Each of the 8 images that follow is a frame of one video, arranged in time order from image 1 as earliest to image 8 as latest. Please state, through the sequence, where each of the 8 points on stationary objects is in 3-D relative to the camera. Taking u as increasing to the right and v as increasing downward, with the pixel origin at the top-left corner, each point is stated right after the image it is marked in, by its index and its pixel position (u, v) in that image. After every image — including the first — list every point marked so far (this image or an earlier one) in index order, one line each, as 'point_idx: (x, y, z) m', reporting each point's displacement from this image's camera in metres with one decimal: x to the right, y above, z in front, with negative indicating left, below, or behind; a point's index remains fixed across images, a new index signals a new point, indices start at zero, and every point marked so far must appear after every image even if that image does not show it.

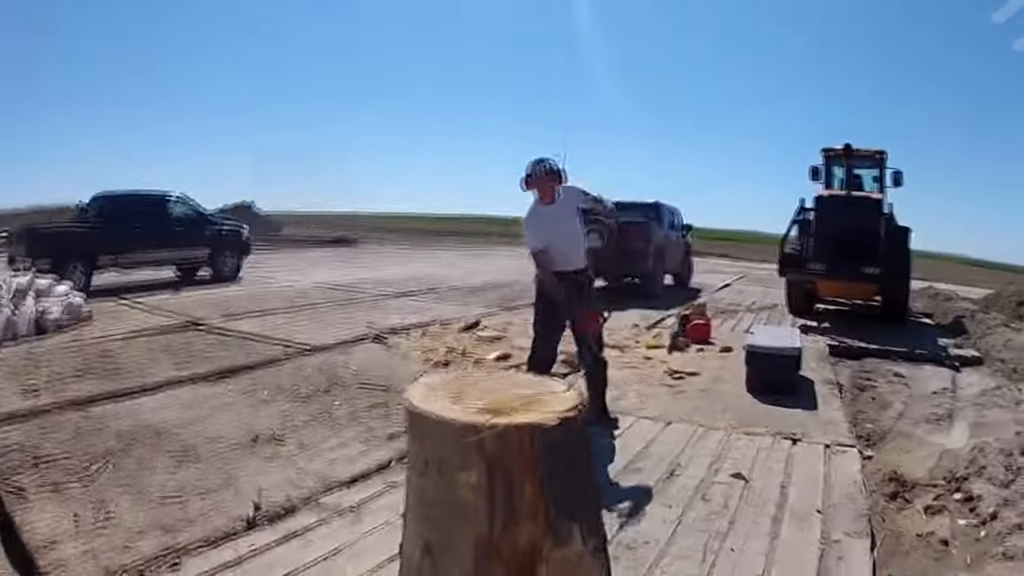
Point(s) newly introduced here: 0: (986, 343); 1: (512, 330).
0: (+8.2, -0.9, +14.1) m
1: (0.0, -0.5, +10.9) m
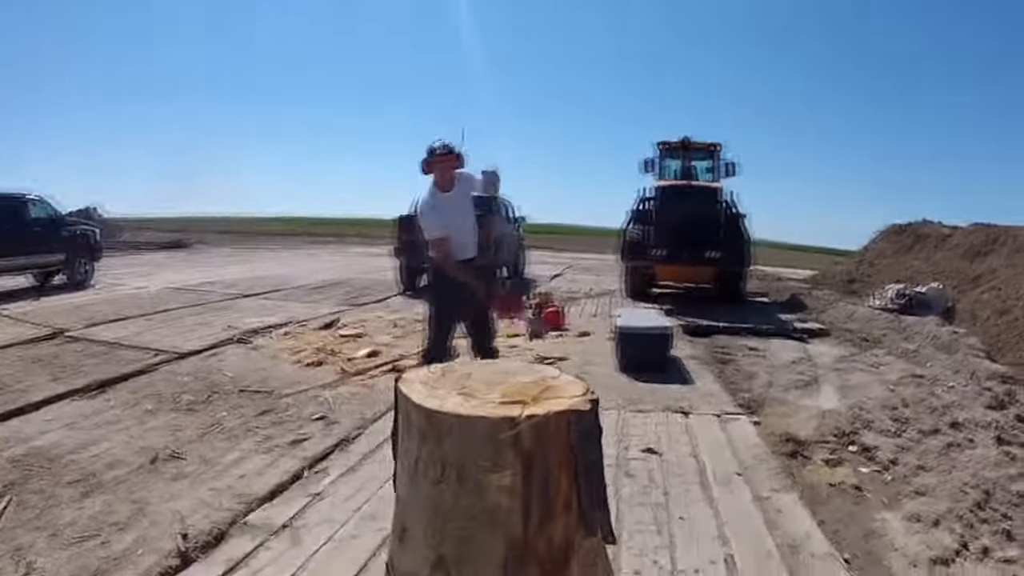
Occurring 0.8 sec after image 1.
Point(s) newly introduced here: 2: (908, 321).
0: (+5.8, -0.5, +15.2) m
1: (-1.6, -0.4, +10.4) m
2: (+6.4, -0.6, +13.3) m
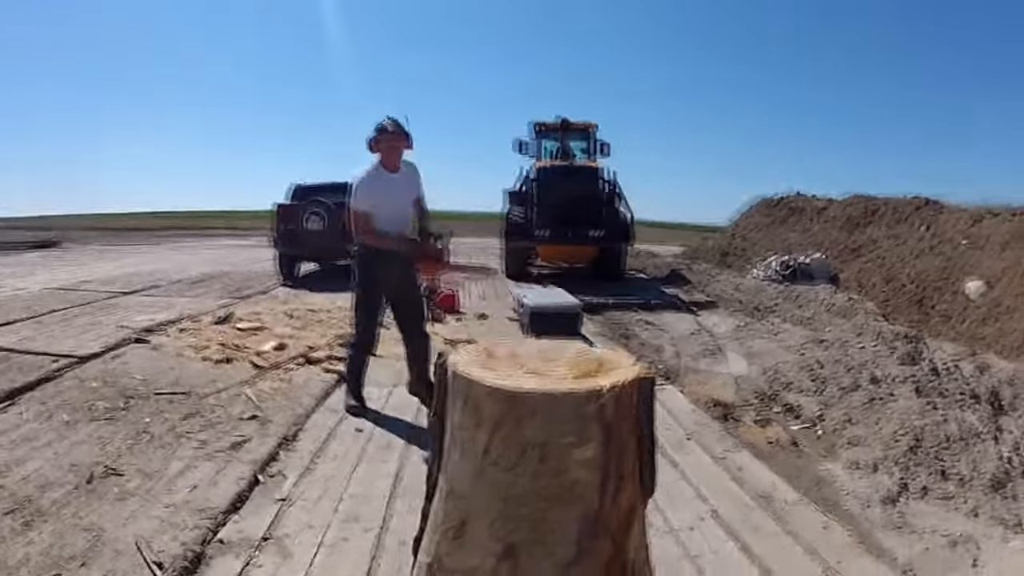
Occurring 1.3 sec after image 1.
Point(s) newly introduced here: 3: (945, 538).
0: (+3.9, 0.0, +15.7) m
1: (-2.7, -0.3, +9.9) m
2: (+4.8, 0.0, +13.9) m
3: (+2.1, -1.2, +4.1) m
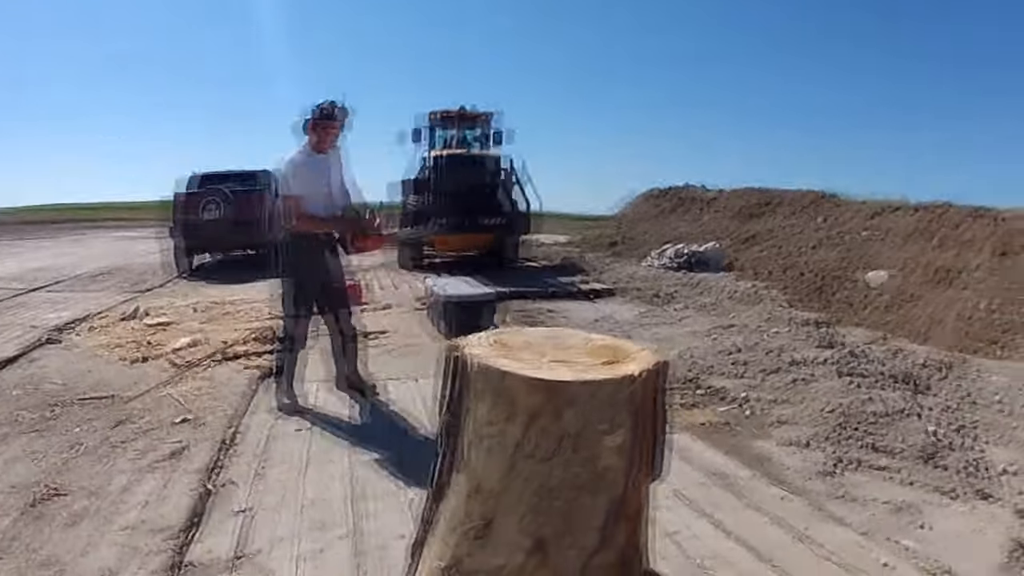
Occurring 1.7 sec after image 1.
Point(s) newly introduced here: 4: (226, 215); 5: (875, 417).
0: (+2.0, +0.3, +16.0) m
1: (-3.6, -0.2, +9.3) m
2: (+3.2, +0.2, +14.3) m
3: (+1.9, -1.1, +4.2) m
4: (-4.7, +1.2, +13.3) m
5: (+2.4, -0.9, +5.5) m
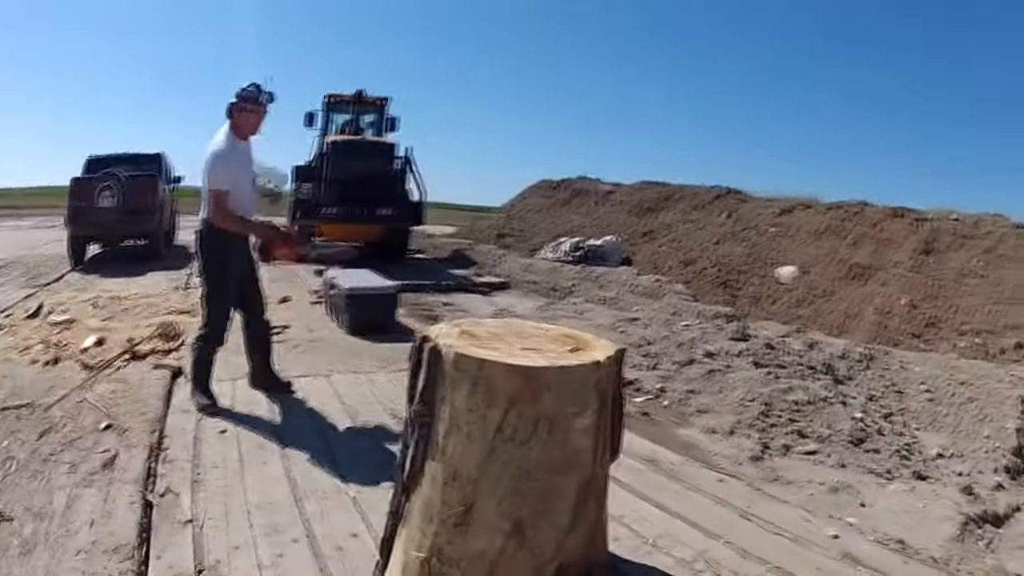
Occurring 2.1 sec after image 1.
0: (+0.1, +0.4, +16.0) m
1: (-4.5, -0.2, +8.6) m
2: (+1.5, +0.3, +14.5) m
3: (+1.7, -1.0, +4.4) m
4: (-6.2, +1.3, +12.4) m
5: (+2.0, -0.8, +5.8) m
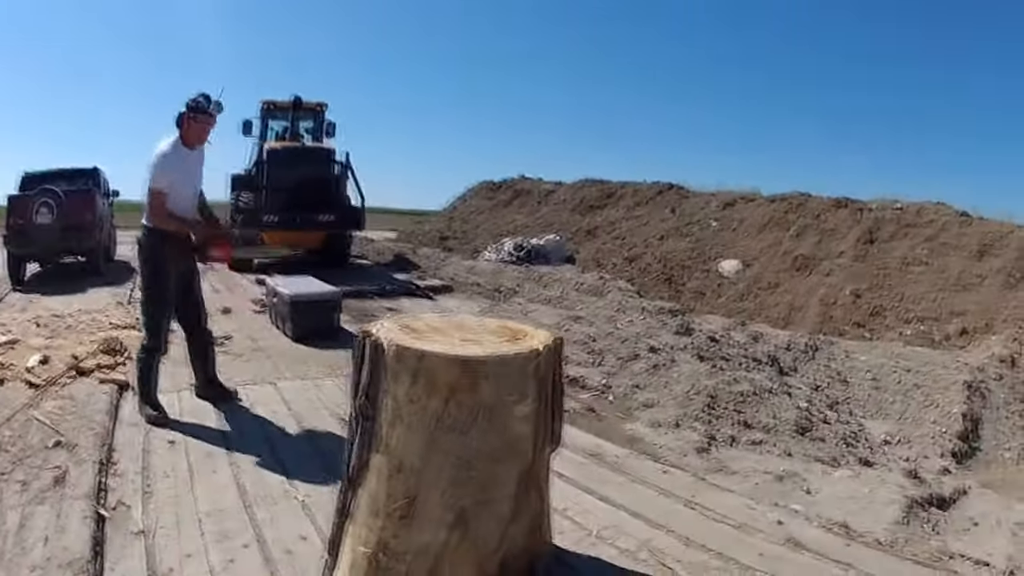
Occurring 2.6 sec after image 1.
0: (-0.5, +0.3, +16.1) m
1: (-4.9, -0.3, +8.5) m
2: (+0.9, +0.3, +14.6) m
3: (+1.4, -1.0, +4.5) m
4: (-6.7, +1.0, +12.2) m
5: (+1.7, -0.8, +5.8) m
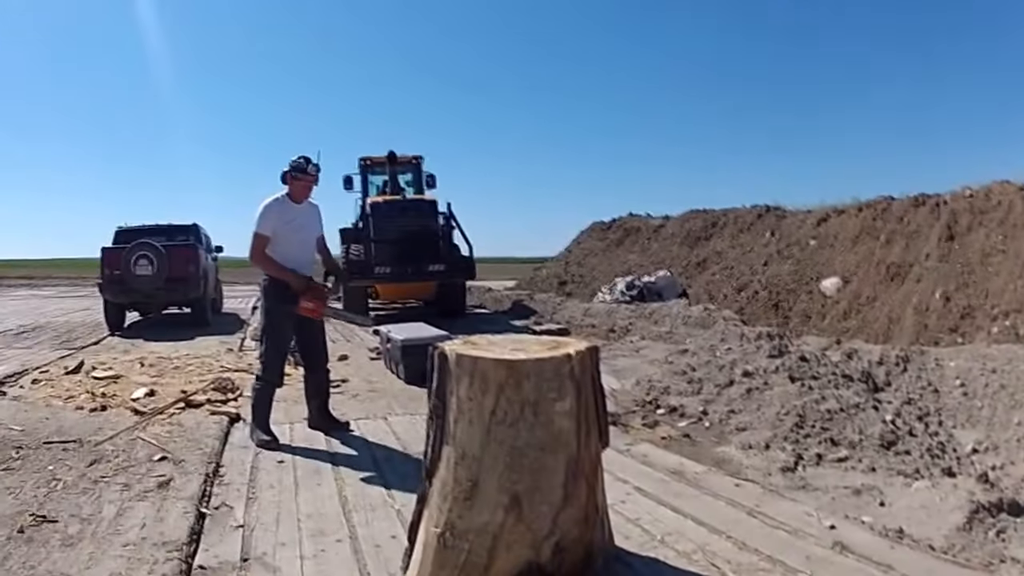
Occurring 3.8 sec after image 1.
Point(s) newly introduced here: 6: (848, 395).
0: (+1.1, -0.4, +16.2) m
1: (-4.1, -0.8, +9.2) m
2: (+2.4, -0.3, +14.6) m
3: (+1.8, -1.1, +4.4) m
4: (-5.5, +0.3, +13.2) m
5: (+2.2, -0.9, +5.8) m
6: (+2.4, -0.8, +6.1) m
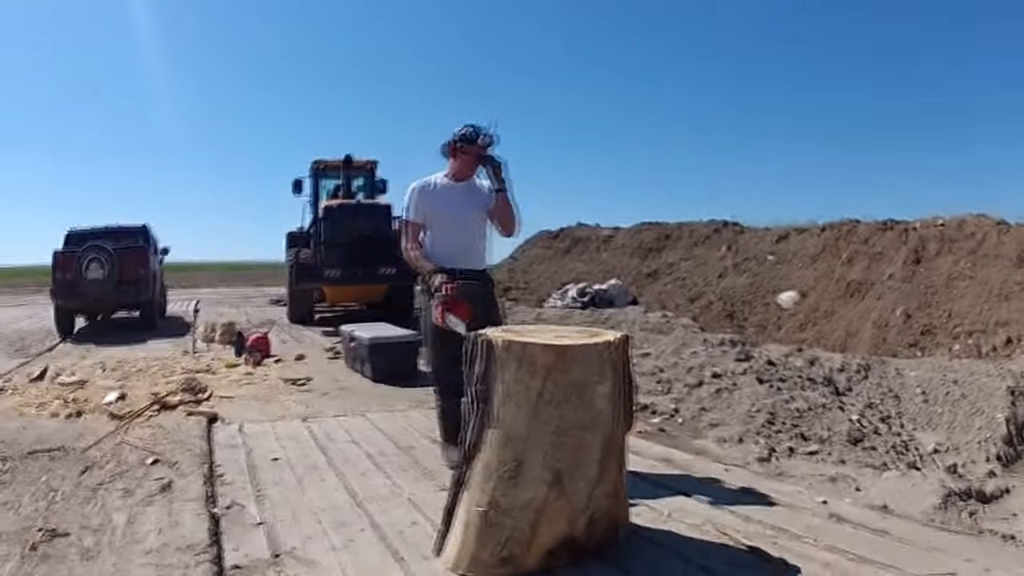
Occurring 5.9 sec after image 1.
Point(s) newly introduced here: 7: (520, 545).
0: (+0.2, -0.5, +16.4) m
1: (-4.5, -0.8, +8.9) m
2: (+1.6, -0.5, +14.9) m
3: (+1.7, -1.1, +4.7) m
4: (-6.1, +0.2, +12.8) m
5: (+2.0, -0.9, +6.0) m
6: (+2.3, -0.8, +6.4) m
7: (0.0, -0.9, +2.9) m
